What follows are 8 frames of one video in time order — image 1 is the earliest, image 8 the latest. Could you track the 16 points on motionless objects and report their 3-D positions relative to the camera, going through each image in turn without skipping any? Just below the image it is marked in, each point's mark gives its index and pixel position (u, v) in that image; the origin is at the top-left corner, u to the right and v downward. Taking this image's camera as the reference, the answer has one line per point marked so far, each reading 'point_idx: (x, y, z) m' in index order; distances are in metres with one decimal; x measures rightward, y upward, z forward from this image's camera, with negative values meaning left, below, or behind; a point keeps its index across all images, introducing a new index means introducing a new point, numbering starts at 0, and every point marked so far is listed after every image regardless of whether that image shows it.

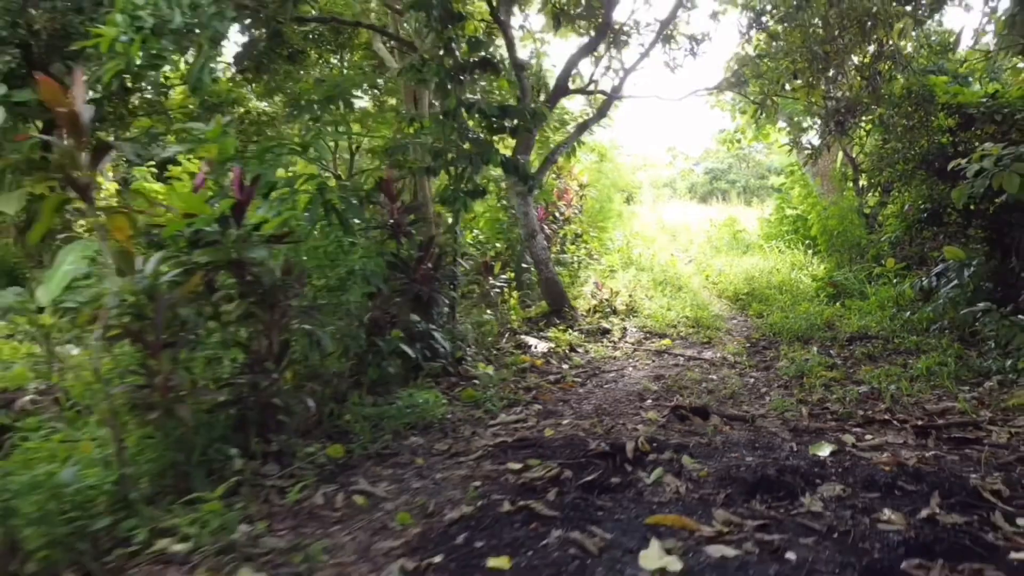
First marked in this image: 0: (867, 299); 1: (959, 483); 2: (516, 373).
0: (+2.6, -0.1, +6.0) m
1: (+1.3, -0.6, +2.4) m
2: (0.0, -0.4, +4.2) m
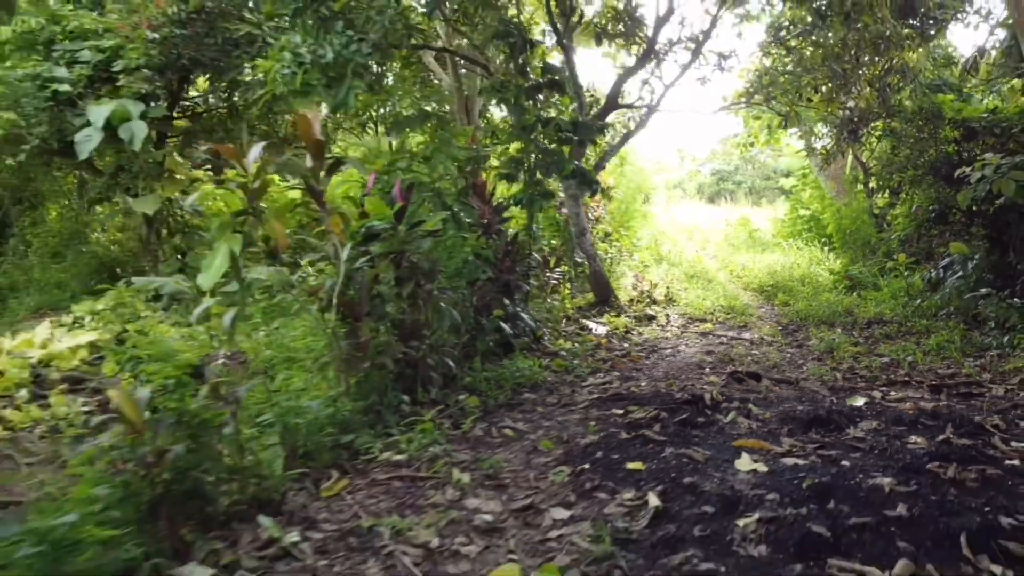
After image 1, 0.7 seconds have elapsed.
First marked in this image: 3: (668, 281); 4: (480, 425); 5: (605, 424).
0: (+3.0, 0.0, +6.7) m
1: (+1.8, -0.5, +3.1) m
2: (+0.5, -0.4, +4.9) m
3: (+1.5, +0.1, +7.8) m
4: (-0.1, -0.5, +3.3) m
5: (+0.4, -0.5, +3.2) m
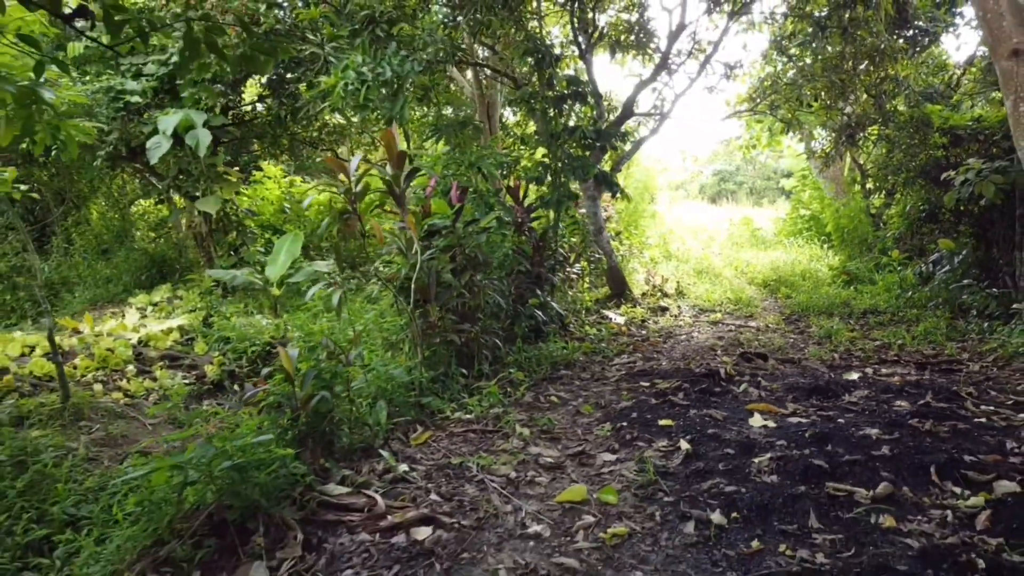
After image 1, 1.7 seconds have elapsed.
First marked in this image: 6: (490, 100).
0: (+3.2, 0.0, +7.3) m
1: (+2.0, -0.5, +3.7) m
2: (+0.7, -0.3, +5.5) m
3: (+1.7, +0.1, +8.3) m
4: (+0.1, -0.5, +3.8) m
5: (+0.6, -0.5, +3.8) m
6: (-0.2, +1.6, +6.7) m
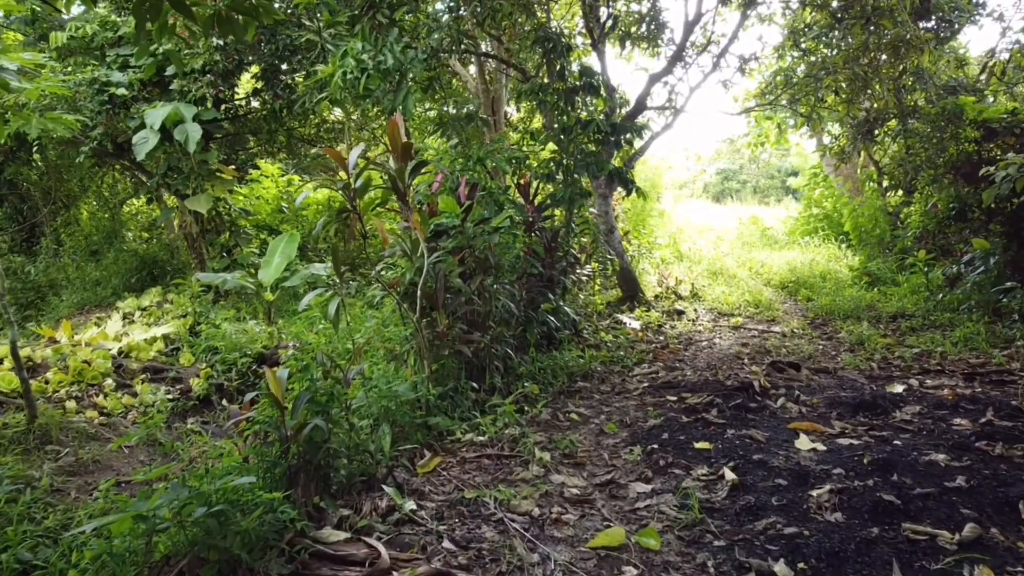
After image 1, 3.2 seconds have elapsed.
0: (+3.3, 0.0, +6.9) m
1: (+2.0, -0.5, +3.3) m
2: (+0.7, -0.3, +5.1) m
3: (+1.8, +0.1, +8.0) m
4: (+0.1, -0.5, +3.4) m
5: (+0.6, -0.5, +3.4) m
6: (-0.1, +1.6, +6.4) m
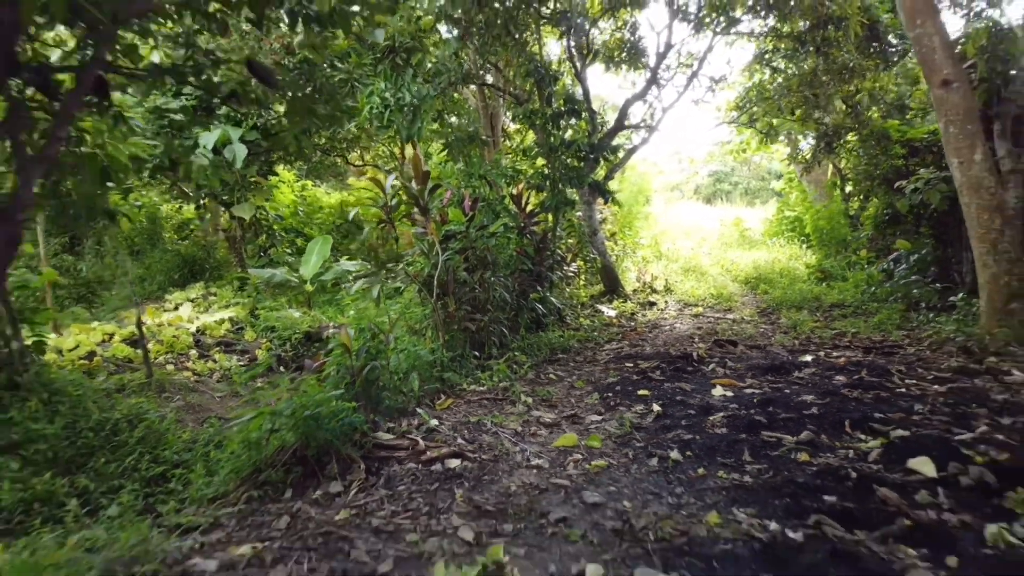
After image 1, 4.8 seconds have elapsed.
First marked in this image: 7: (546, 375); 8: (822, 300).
0: (+3.3, +0.1, +8.0) m
1: (+2.0, -0.4, +4.4) m
2: (+0.7, -0.3, +6.2) m
3: (+1.7, +0.2, +9.0) m
4: (+0.1, -0.5, +4.5) m
5: (+0.6, -0.5, +4.5) m
6: (-0.2, +1.6, +7.4) m
7: (+0.2, -0.5, +4.4) m
8: (+2.8, -0.1, +7.3) m
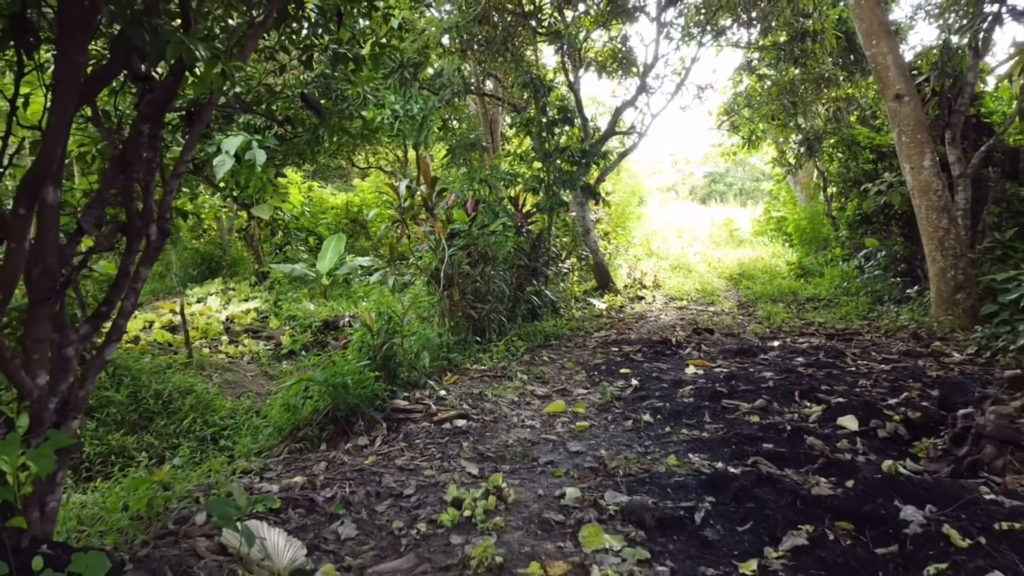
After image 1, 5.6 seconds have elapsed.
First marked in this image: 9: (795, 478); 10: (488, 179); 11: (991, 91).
0: (+3.3, +0.1, +8.5) m
1: (+2.0, -0.4, +4.9) m
2: (+0.7, -0.2, +6.7) m
3: (+1.7, +0.2, +9.6) m
4: (+0.1, -0.4, +5.0) m
5: (+0.6, -0.4, +5.0) m
6: (-0.2, +1.7, +8.0) m
7: (+0.2, -0.4, +4.9) m
8: (+2.8, -0.1, +7.8) m
9: (+0.9, -0.6, +2.5) m
10: (-0.2, +0.8, +6.1) m
11: (+3.4, +1.4, +5.8) m
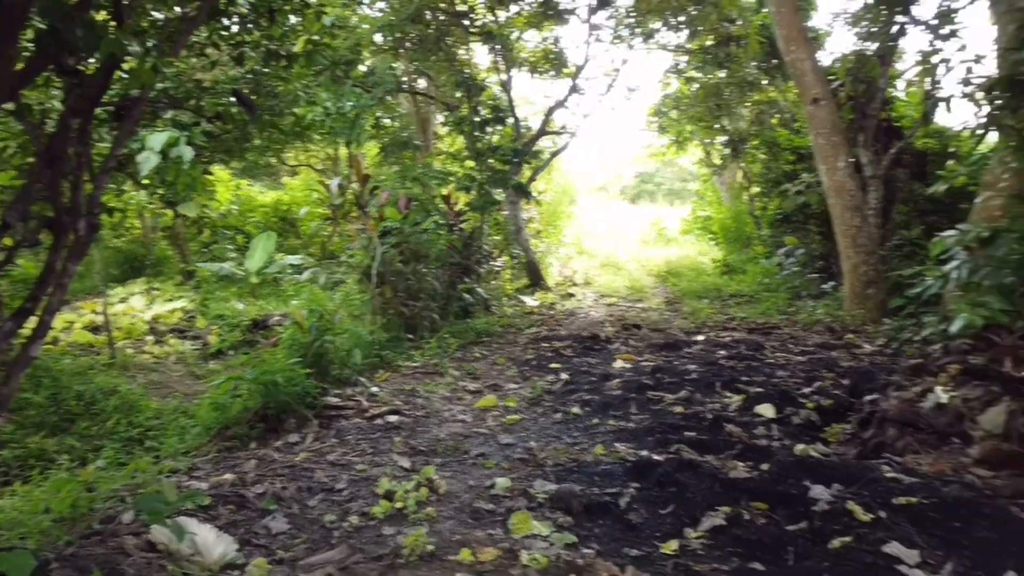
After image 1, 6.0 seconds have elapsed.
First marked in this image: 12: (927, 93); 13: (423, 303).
0: (+2.5, +0.2, +8.8) m
1: (+1.6, -0.3, +5.1) m
2: (+0.1, -0.2, +6.8) m
3: (+0.9, +0.2, +9.7) m
4: (-0.3, -0.4, +5.1) m
5: (+0.2, -0.4, +5.1) m
6: (-0.9, +1.7, +8.0) m
7: (-0.2, -0.4, +5.0) m
8: (+2.1, 0.0, +8.1) m
9: (+0.7, -0.6, +2.7) m
10: (-0.7, +0.8, +6.1) m
11: (+2.9, +1.5, +6.2) m
12: (+2.0, +0.9, +3.9) m
13: (-0.6, -0.1, +5.2) m
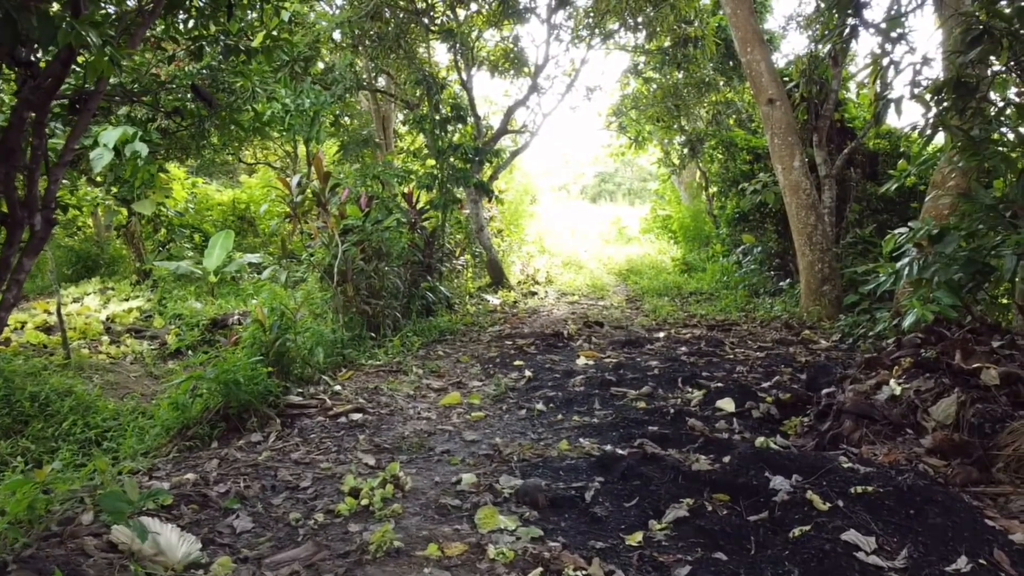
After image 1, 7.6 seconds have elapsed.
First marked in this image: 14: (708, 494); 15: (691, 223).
0: (+2.1, +0.2, +8.9) m
1: (+1.3, -0.3, +5.2) m
2: (-0.2, -0.2, +6.8) m
3: (+0.5, +0.2, +9.8) m
4: (-0.6, -0.4, +5.1) m
5: (-0.1, -0.4, +5.1) m
6: (-1.2, +1.7, +7.9) m
7: (-0.5, -0.4, +5.0) m
8: (+1.7, 0.0, +8.2) m
9: (+0.5, -0.6, +2.7) m
10: (-1.0, +0.8, +6.1) m
11: (+2.6, +1.5, +6.3) m
12: (+1.8, +0.9, +4.0) m
13: (-0.8, -0.1, +5.2) m
14: (+0.6, -0.6, +2.4) m
15: (+2.3, +0.8, +10.3) m
